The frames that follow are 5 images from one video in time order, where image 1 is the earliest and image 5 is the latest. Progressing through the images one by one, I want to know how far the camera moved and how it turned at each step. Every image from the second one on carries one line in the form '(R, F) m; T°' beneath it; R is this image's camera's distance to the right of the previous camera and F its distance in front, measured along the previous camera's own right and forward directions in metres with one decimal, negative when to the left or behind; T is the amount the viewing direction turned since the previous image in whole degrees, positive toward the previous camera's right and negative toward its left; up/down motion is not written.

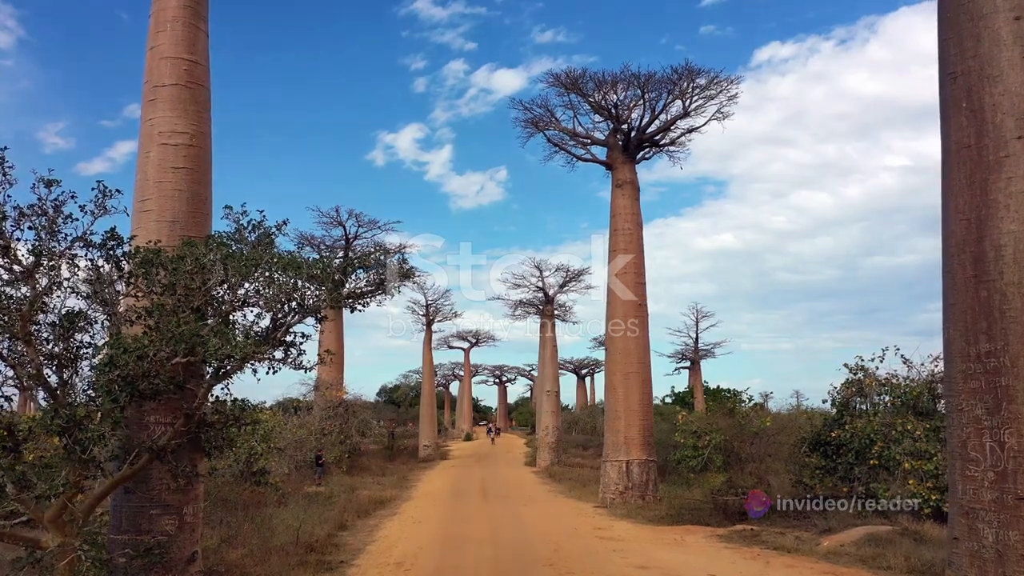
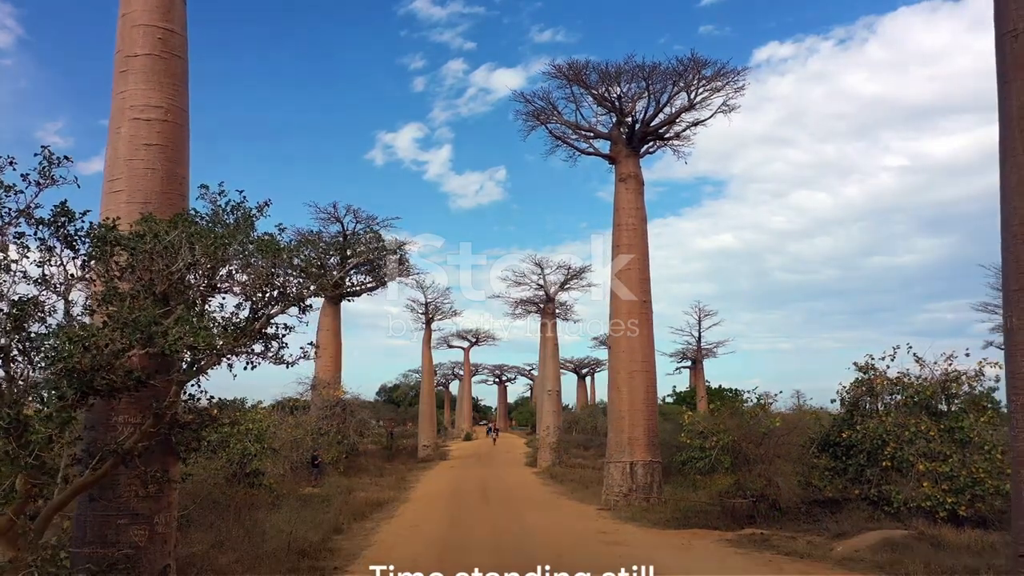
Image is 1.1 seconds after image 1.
(0.0, +0.3) m; 0°
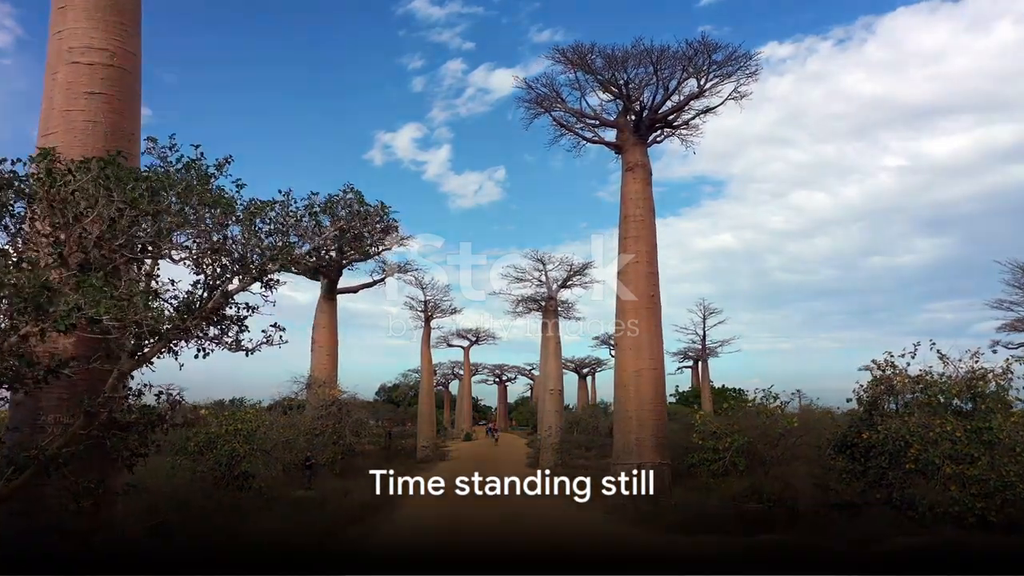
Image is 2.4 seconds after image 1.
(0.0, +0.4) m; 0°
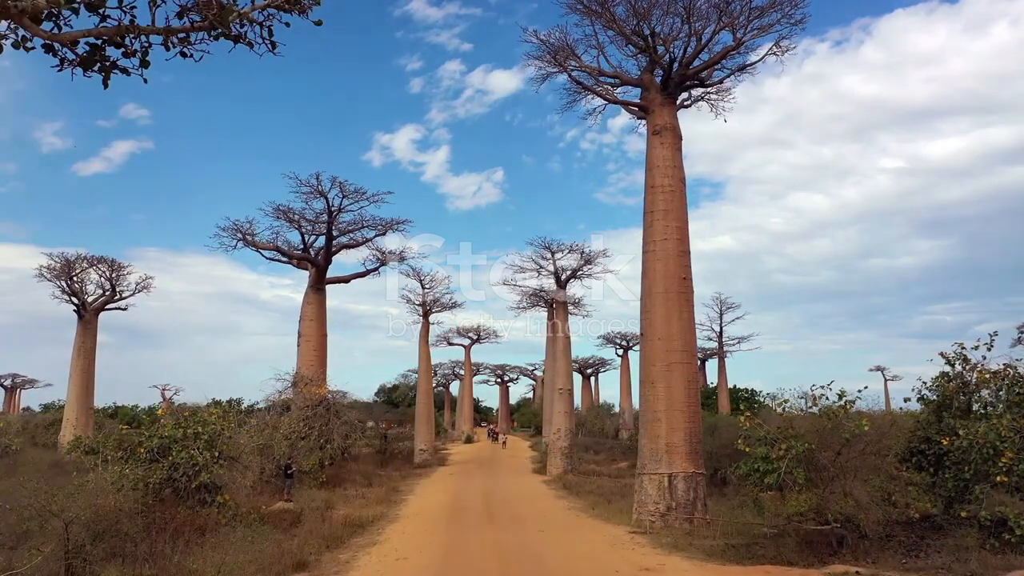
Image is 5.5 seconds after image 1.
(-0.1, +1.3) m; 0°
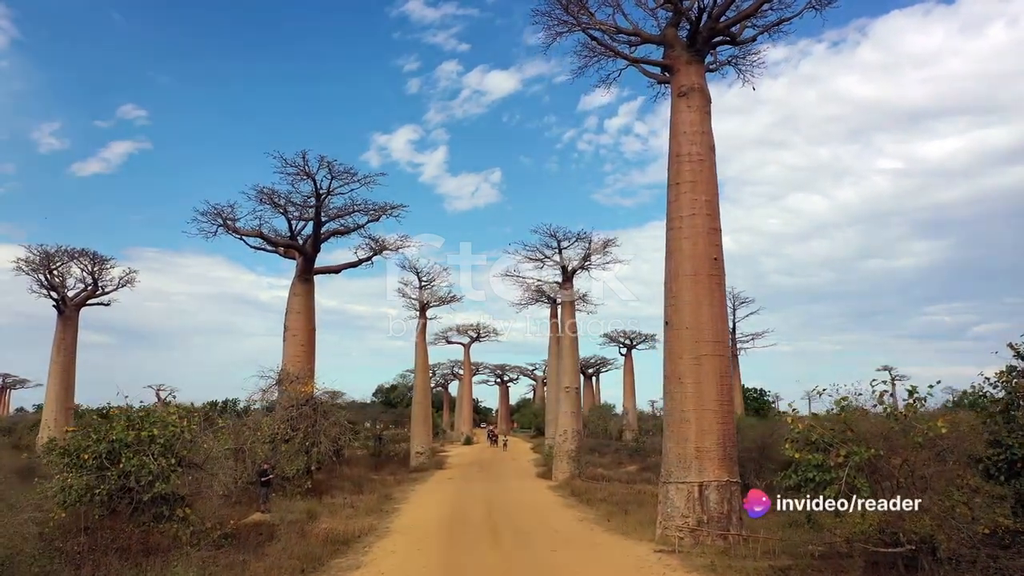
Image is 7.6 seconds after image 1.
(-0.1, +1.0) m; 0°
